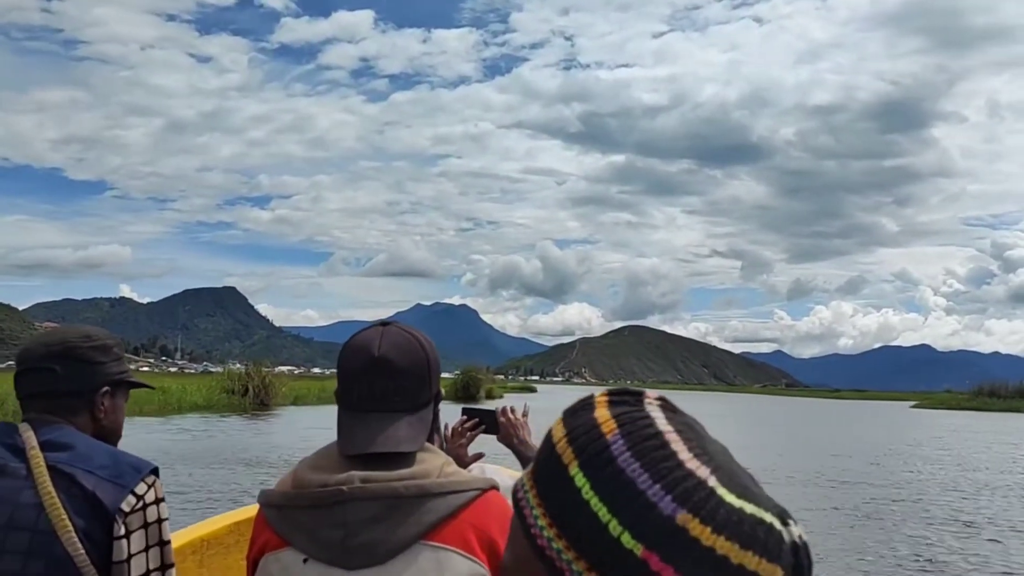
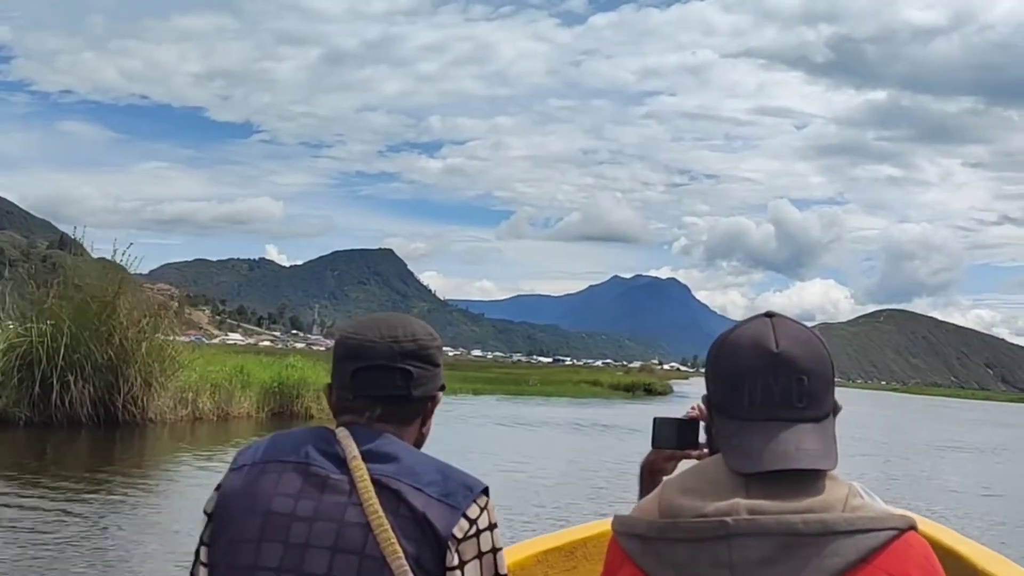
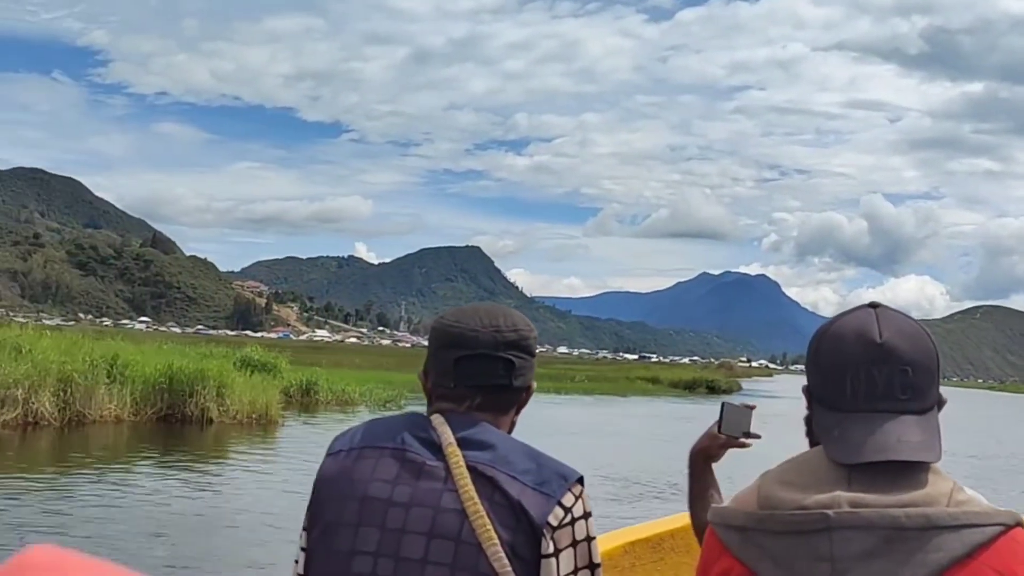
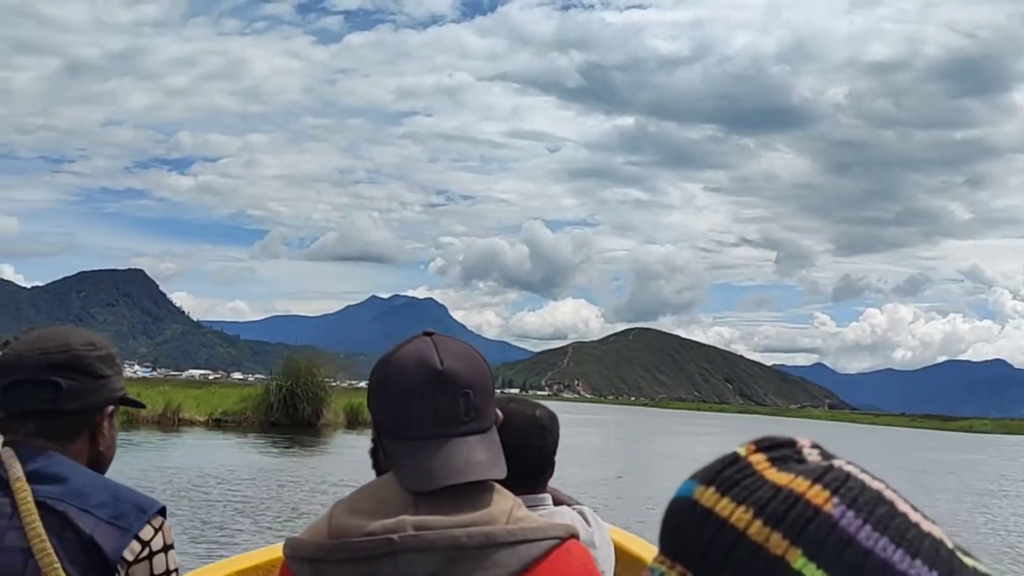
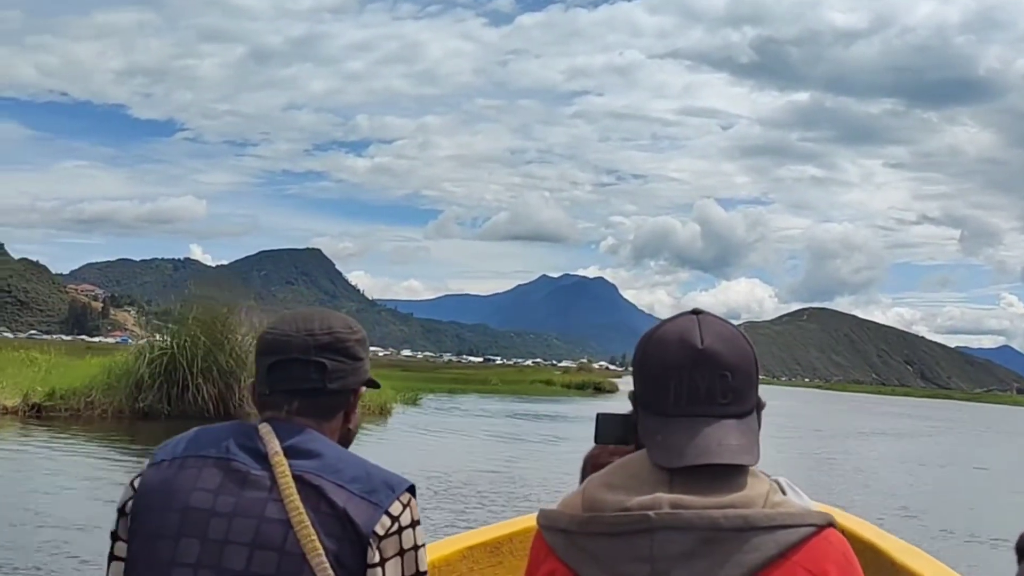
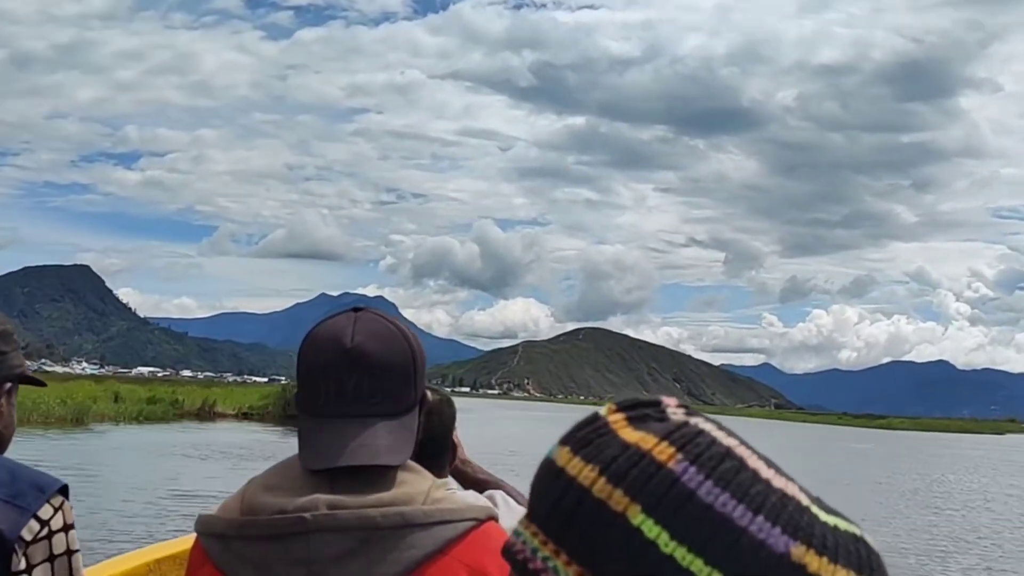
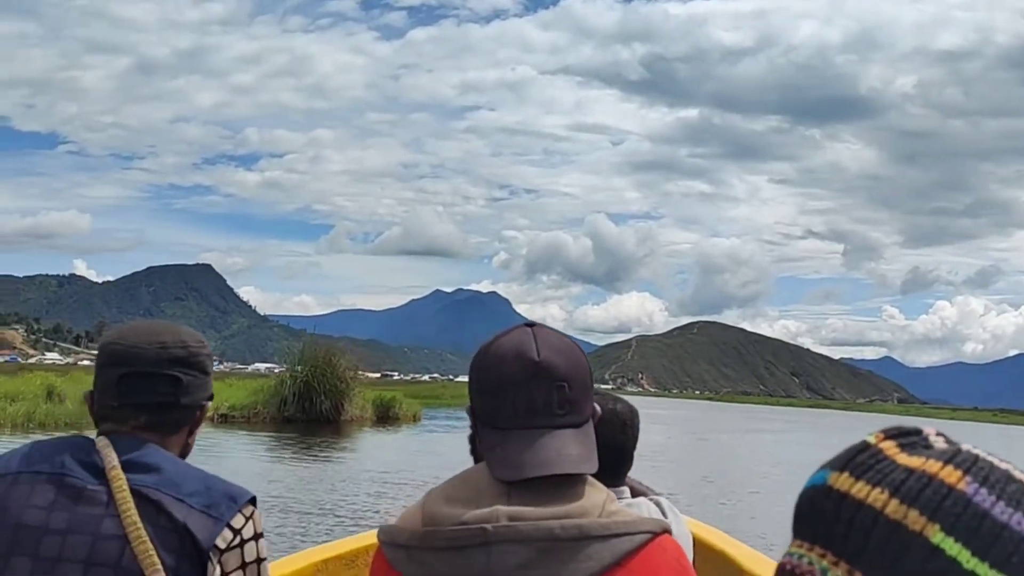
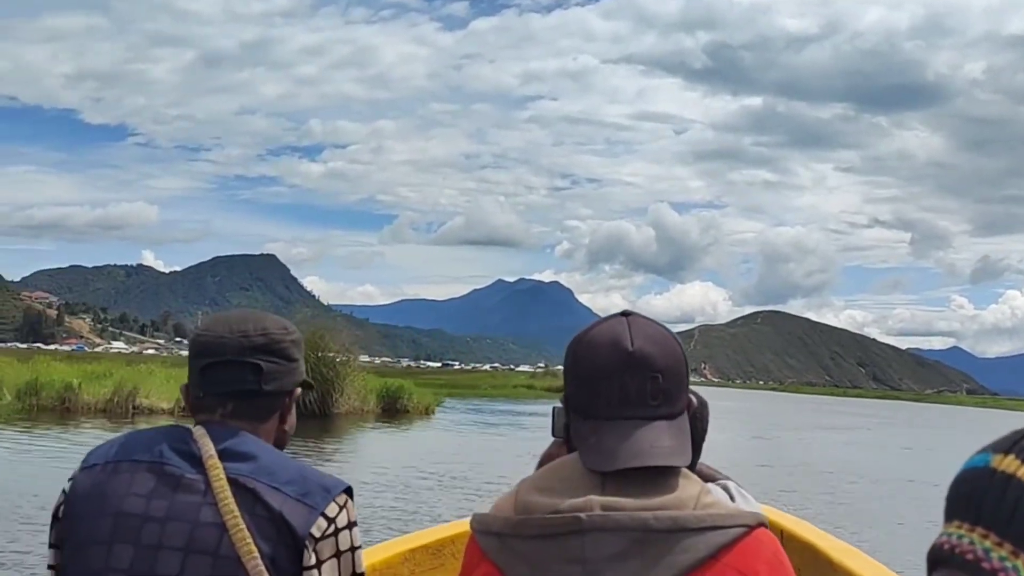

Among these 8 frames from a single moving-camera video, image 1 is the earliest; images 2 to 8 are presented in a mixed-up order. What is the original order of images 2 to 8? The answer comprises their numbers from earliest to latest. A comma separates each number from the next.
6, 4, 7, 8, 5, 2, 3
